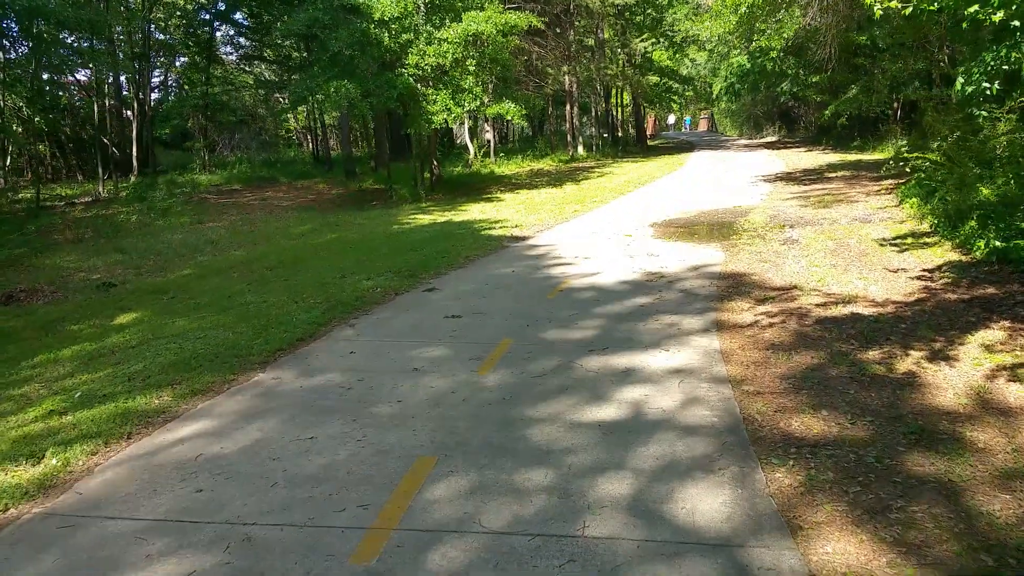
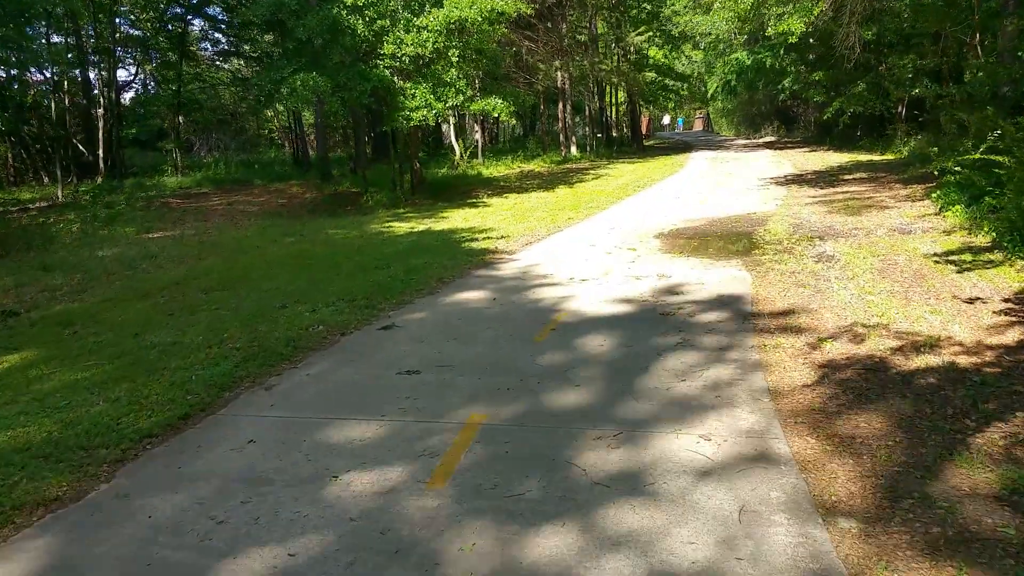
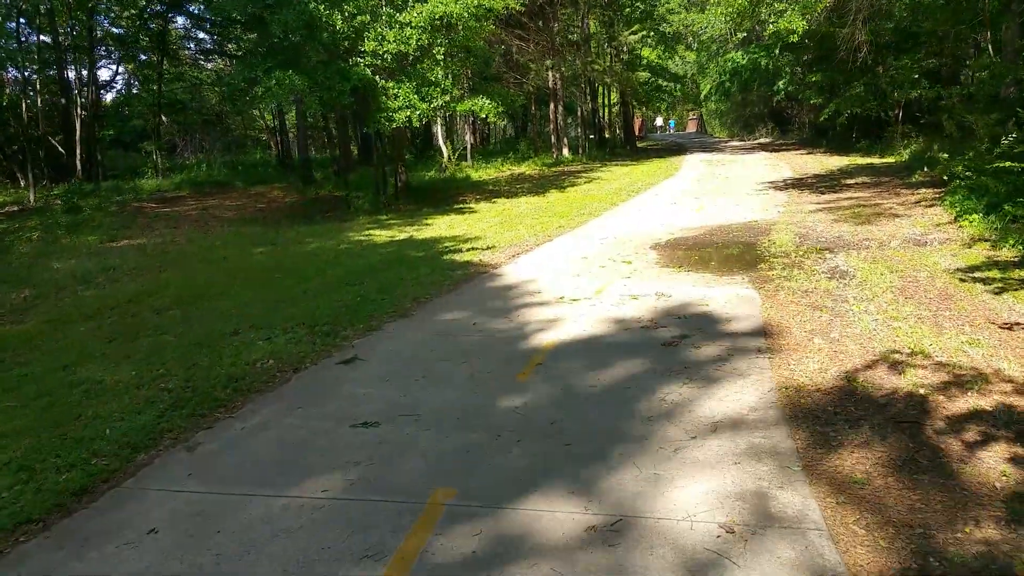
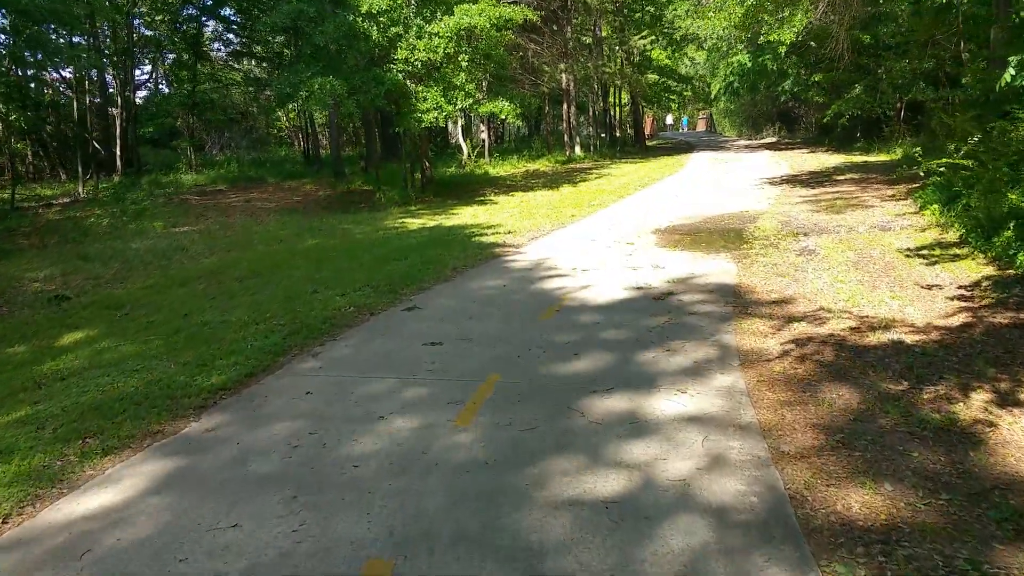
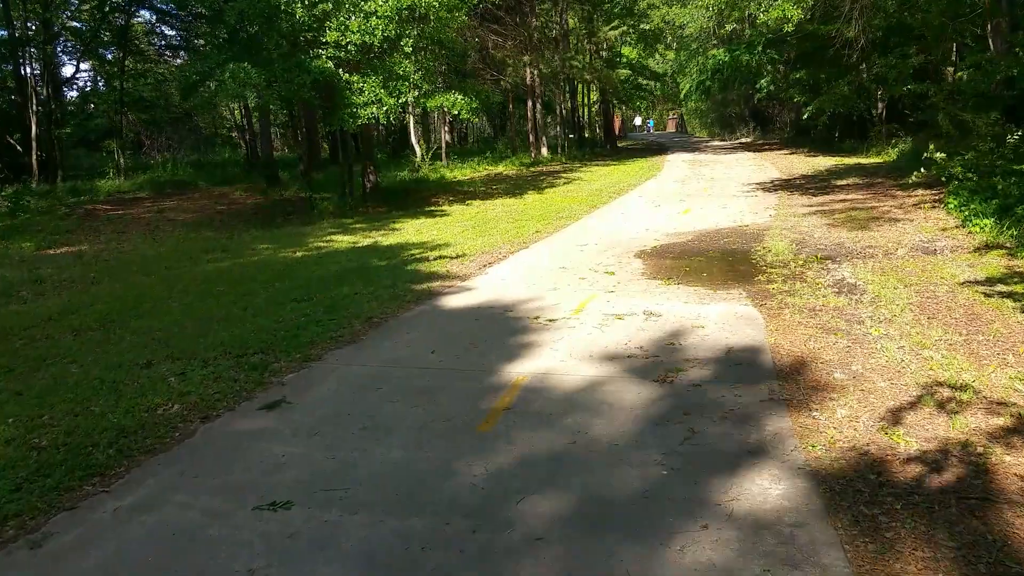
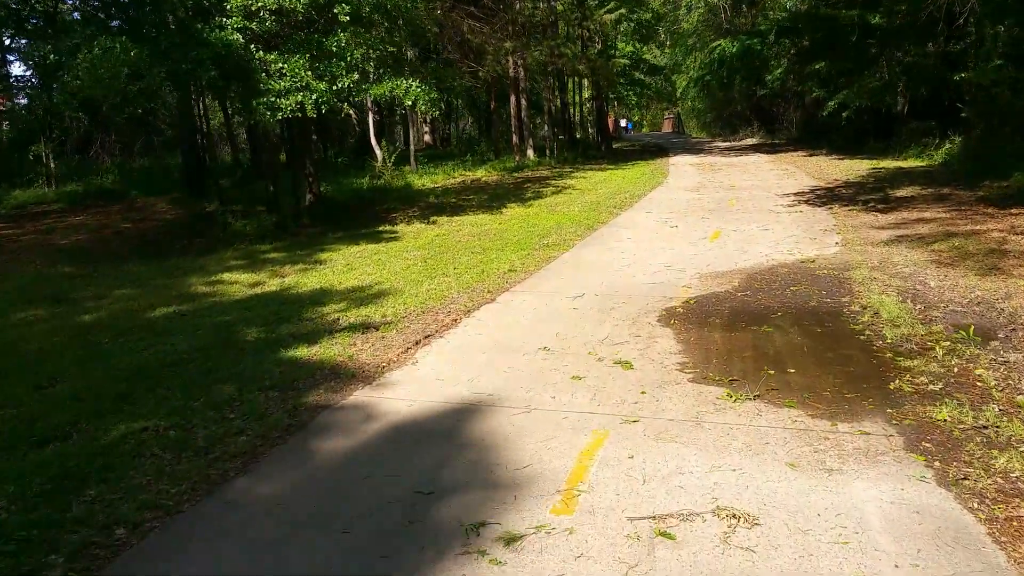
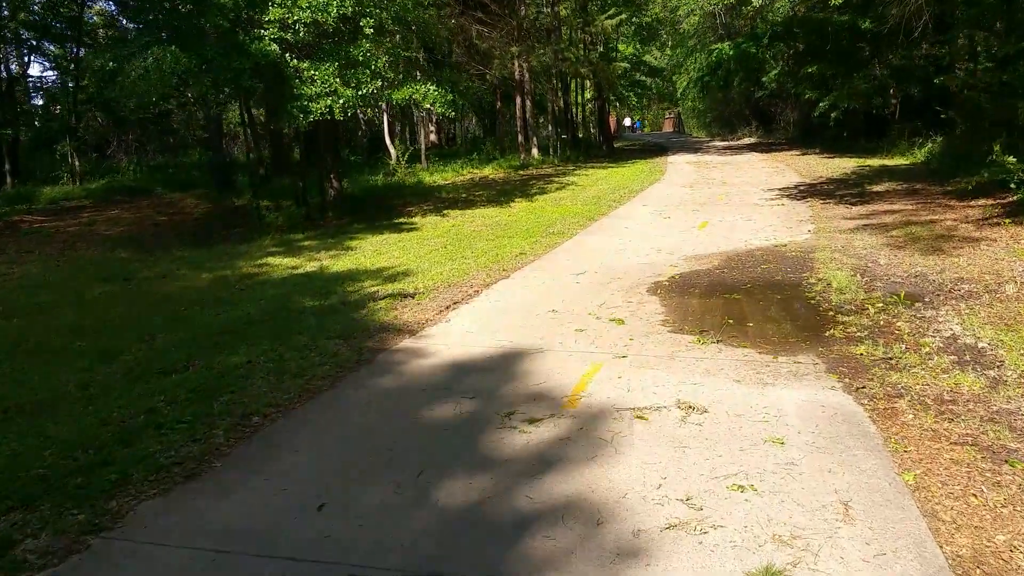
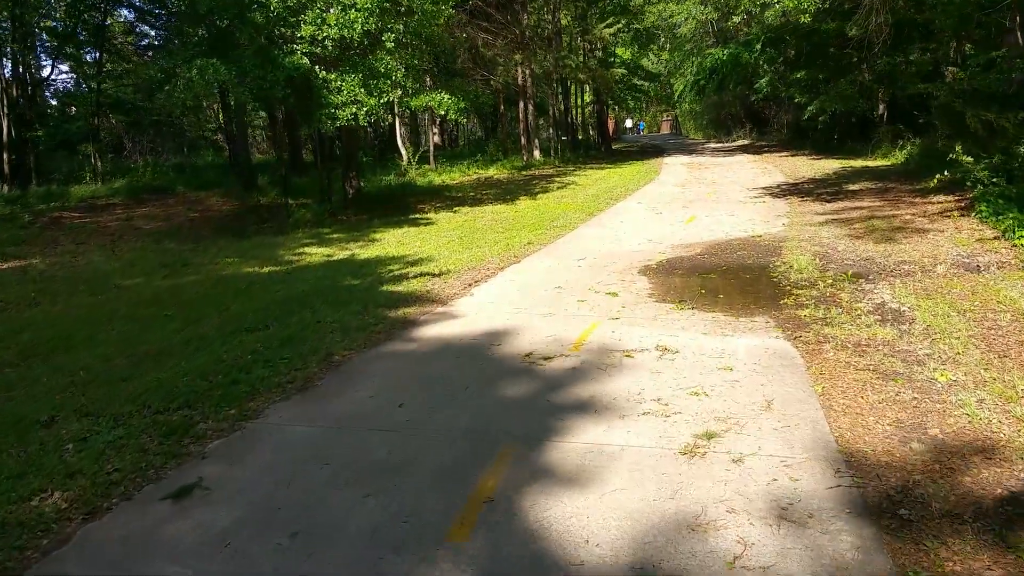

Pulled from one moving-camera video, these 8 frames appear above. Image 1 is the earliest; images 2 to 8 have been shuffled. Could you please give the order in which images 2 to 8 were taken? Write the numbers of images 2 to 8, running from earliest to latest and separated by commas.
4, 2, 3, 5, 8, 7, 6
